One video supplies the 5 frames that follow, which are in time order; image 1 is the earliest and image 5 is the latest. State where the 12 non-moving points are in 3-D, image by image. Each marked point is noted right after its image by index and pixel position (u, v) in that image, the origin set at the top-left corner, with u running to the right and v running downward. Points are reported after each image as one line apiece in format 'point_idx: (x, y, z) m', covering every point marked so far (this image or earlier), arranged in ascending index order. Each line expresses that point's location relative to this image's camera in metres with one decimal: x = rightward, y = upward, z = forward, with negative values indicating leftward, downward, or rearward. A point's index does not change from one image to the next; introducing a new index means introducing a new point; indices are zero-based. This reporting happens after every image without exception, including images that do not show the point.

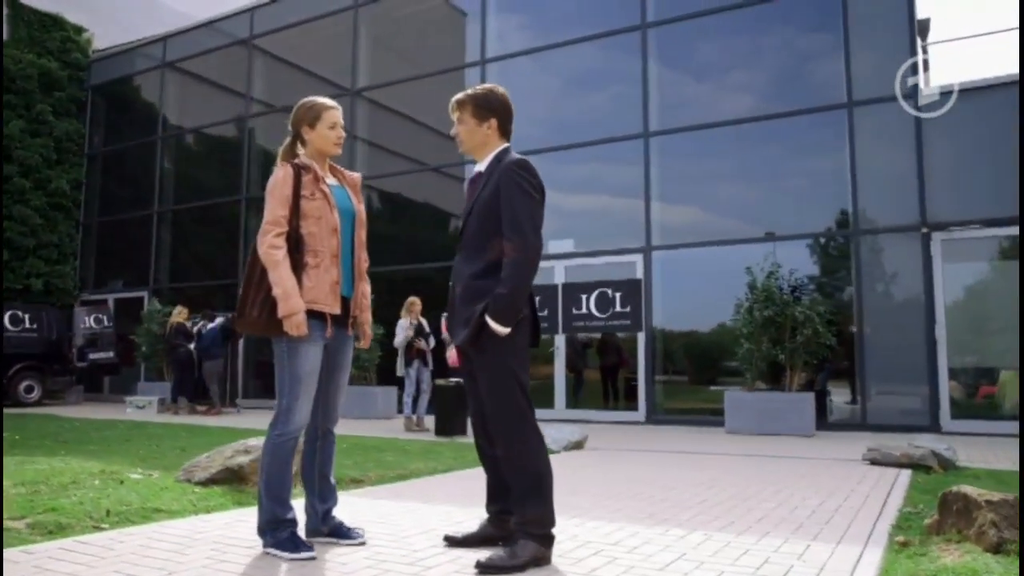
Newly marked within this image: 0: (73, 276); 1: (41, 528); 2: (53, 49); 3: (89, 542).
0: (-9.9, +0.3, +18.3) m
1: (-2.3, -1.2, +3.9) m
2: (-10.4, +5.5, +18.5) m
3: (-1.9, -1.1, +3.6) m
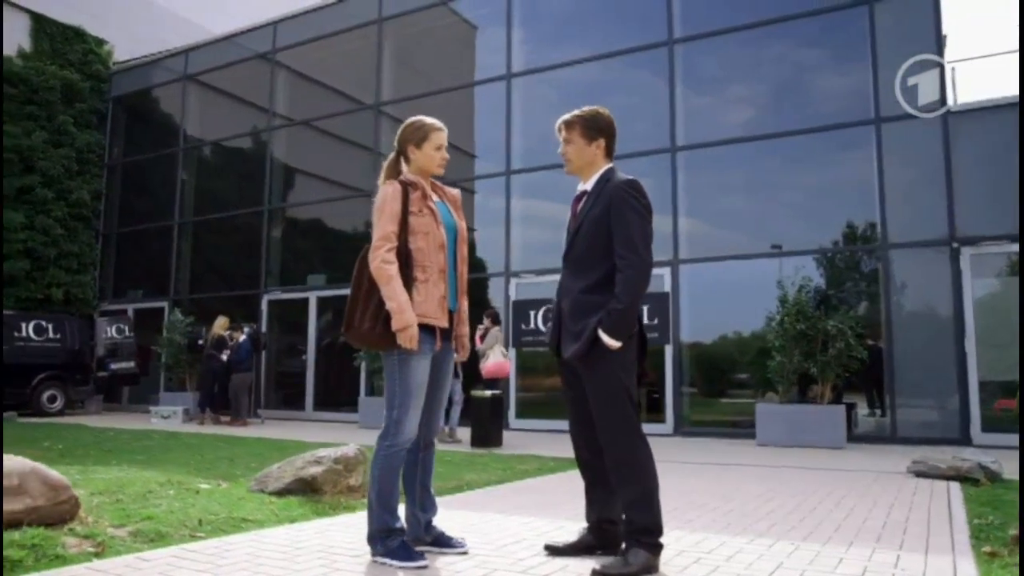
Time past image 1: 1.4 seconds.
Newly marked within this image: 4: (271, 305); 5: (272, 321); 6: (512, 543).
0: (-9.5, +0.1, +18.3) m
1: (-1.8, -1.2, +4.0) m
2: (-10.0, +5.2, +18.6) m
3: (-1.4, -1.2, +3.7) m
4: (-4.7, -0.3, +15.9) m
5: (-4.7, -0.6, +15.9) m
6: (0.0, -1.2, +4.0) m
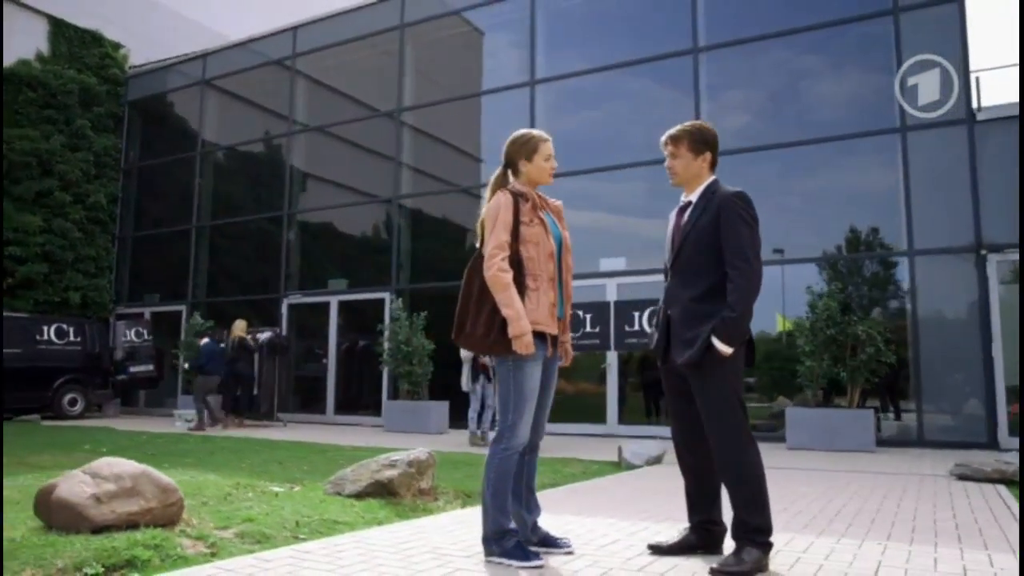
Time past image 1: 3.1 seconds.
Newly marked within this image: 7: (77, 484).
0: (-9.1, 0.0, +18.3) m
1: (-1.3, -1.3, +4.1) m
2: (-9.7, +5.1, +18.7) m
3: (-0.9, -1.2, +3.8) m
4: (-4.4, -0.4, +16.0) m
5: (-4.3, -0.7, +15.9) m
6: (+0.5, -1.3, +4.1) m
7: (-2.1, -1.0, +4.0) m
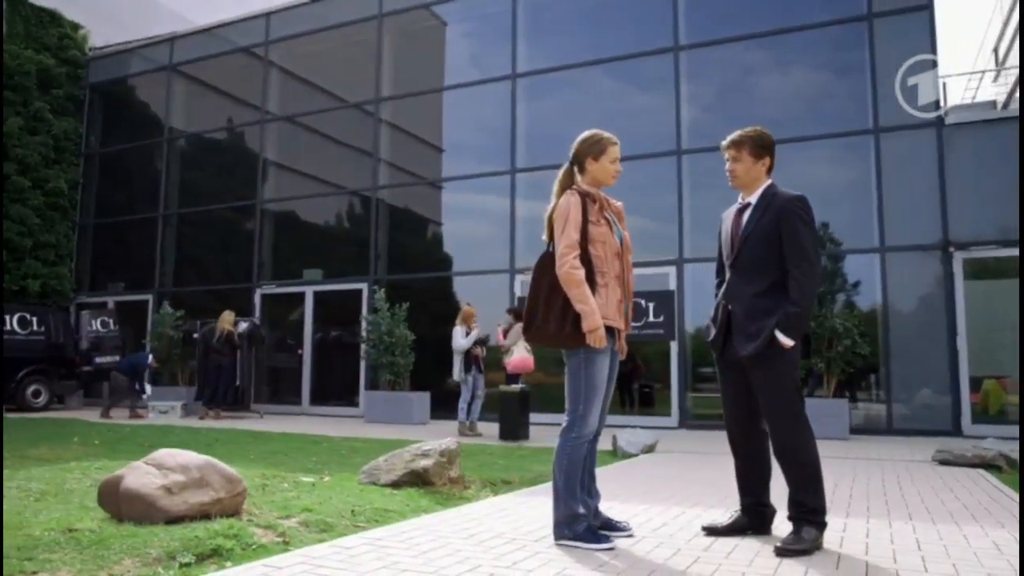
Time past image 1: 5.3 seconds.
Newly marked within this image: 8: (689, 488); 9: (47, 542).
0: (-9.8, +0.2, +17.8) m
1: (-1.0, -1.2, +4.2) m
2: (-10.3, +5.4, +18.1) m
3: (-0.6, -1.2, +3.9) m
4: (-4.9, -0.2, +15.8) m
5: (-4.8, -0.5, +15.8) m
6: (+0.8, -1.3, +4.3) m
7: (-1.8, -0.9, +4.0) m
8: (+1.4, -1.5, +6.2) m
9: (-2.0, -1.1, +3.5) m
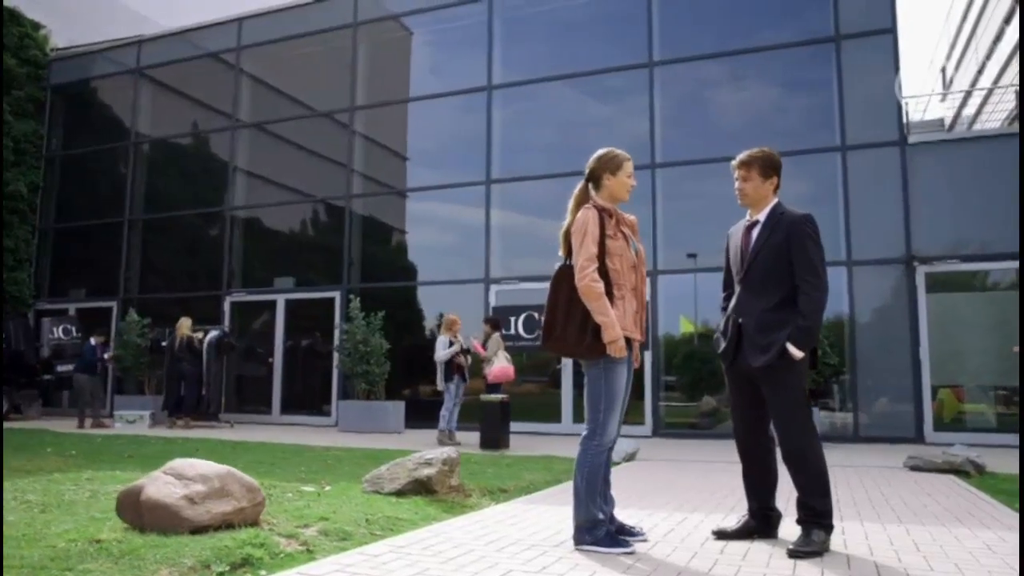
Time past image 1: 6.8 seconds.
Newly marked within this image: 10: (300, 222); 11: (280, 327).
0: (-10.4, +0.1, +17.4) m
1: (-0.9, -1.3, +4.2) m
2: (-11.0, +5.3, +17.6) m
3: (-0.5, -1.3, +4.0) m
4: (-5.4, -0.4, +15.7) m
5: (-5.3, -0.7, +15.6) m
6: (+0.9, -1.3, +4.4) m
7: (-1.7, -1.0, +4.0) m
8: (+1.3, -1.6, +6.3) m
9: (-1.9, -1.1, +3.5) m
10: (-3.8, +1.3, +15.4) m
11: (-4.3, -0.7, +15.1) m
